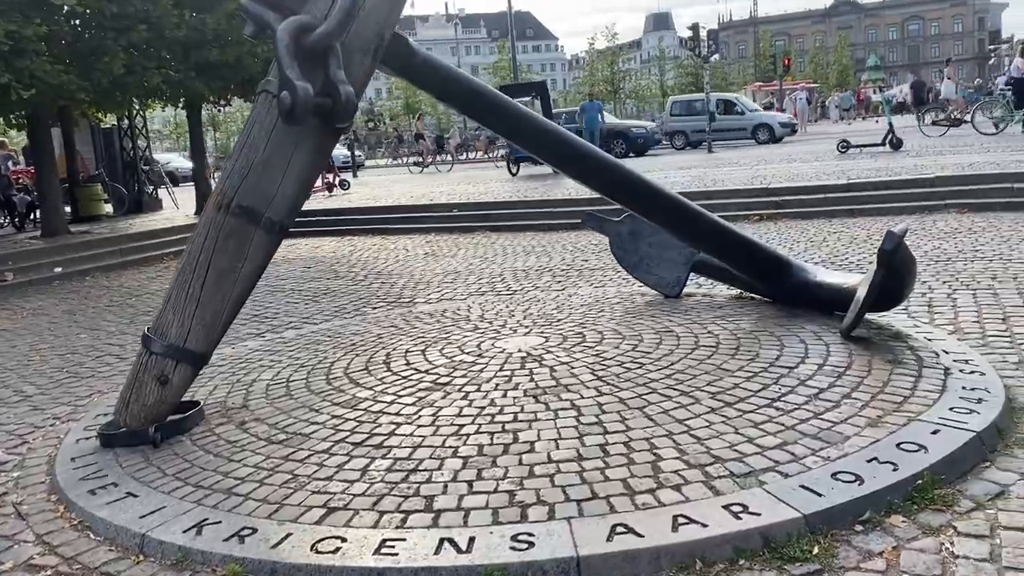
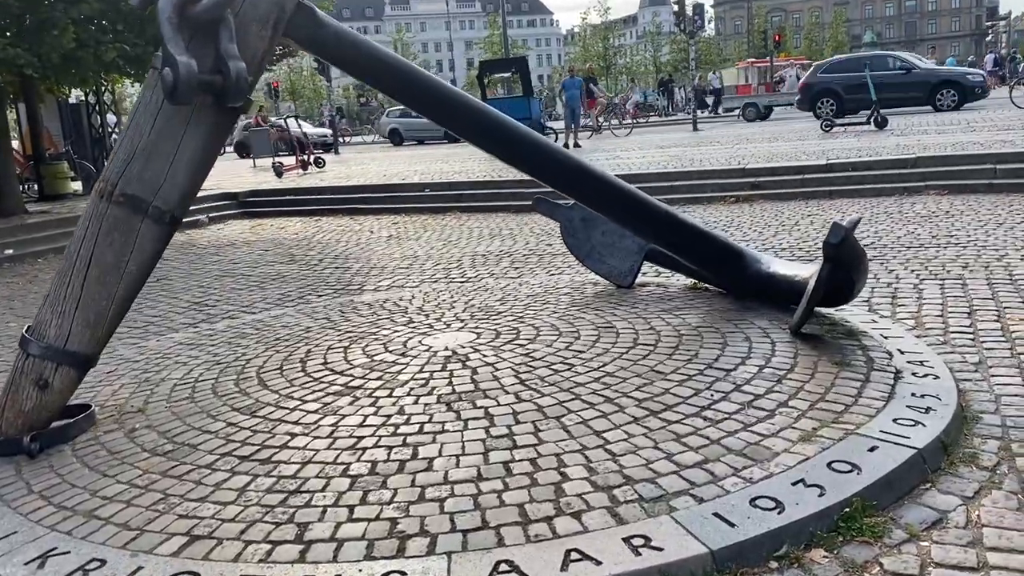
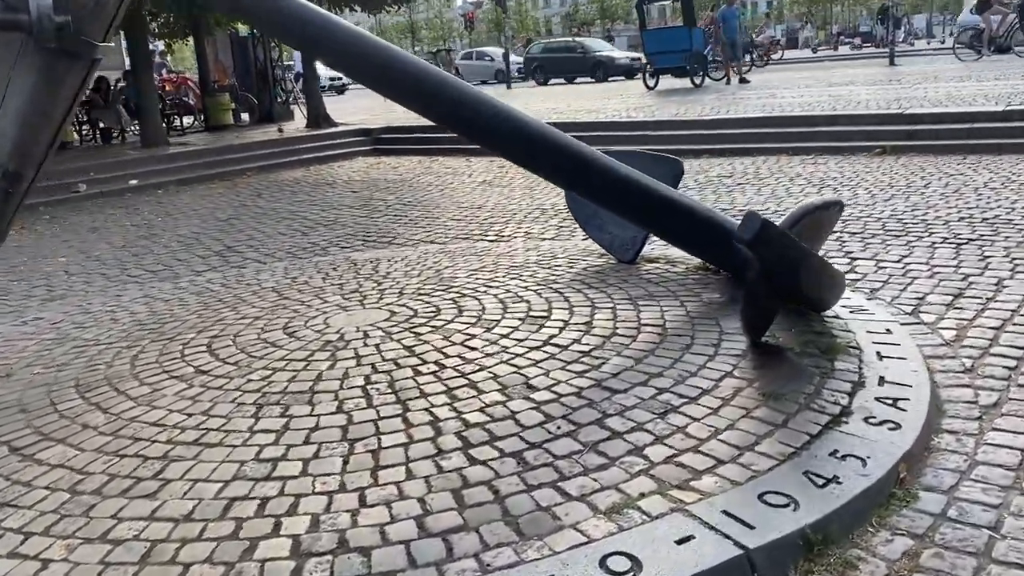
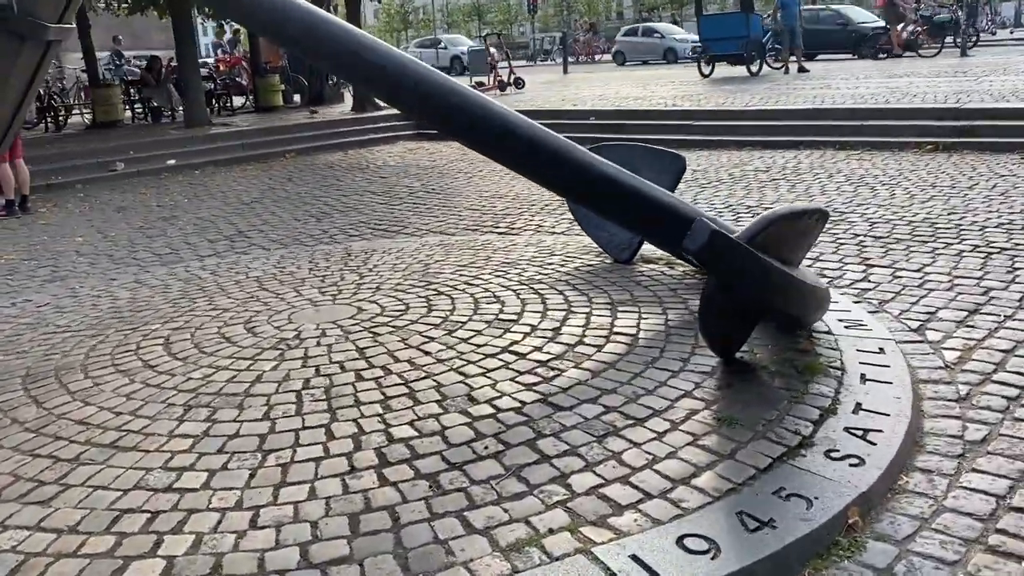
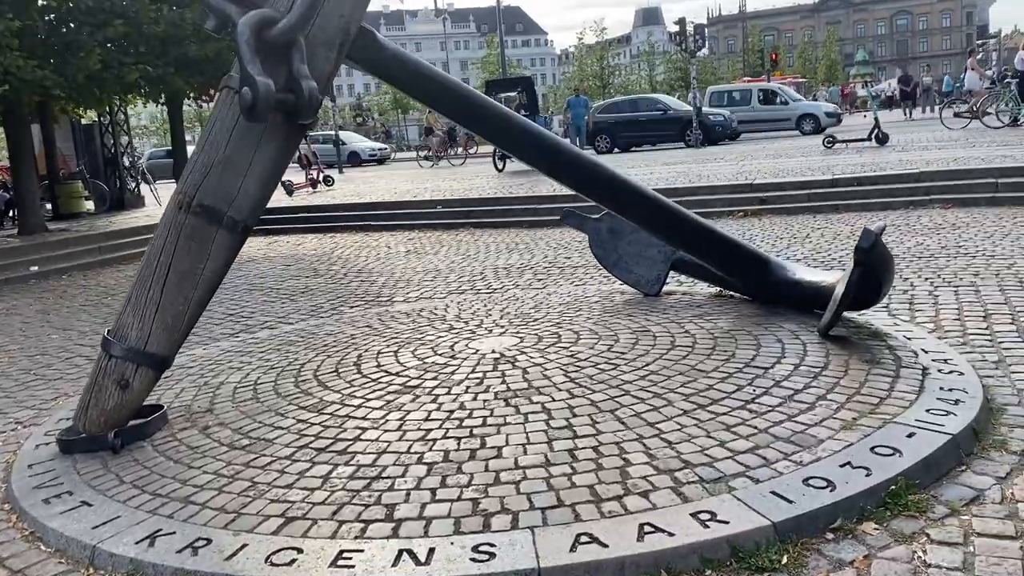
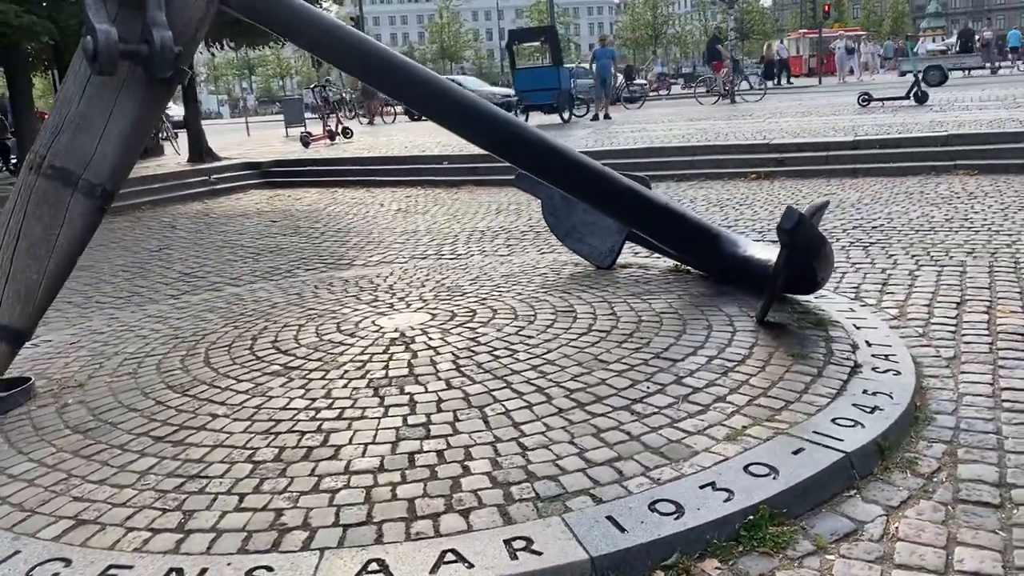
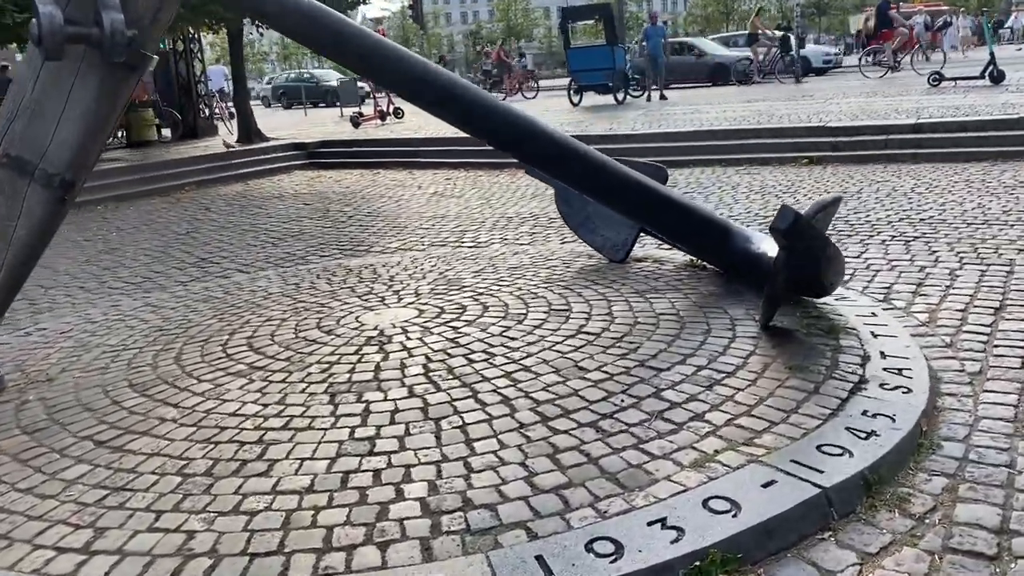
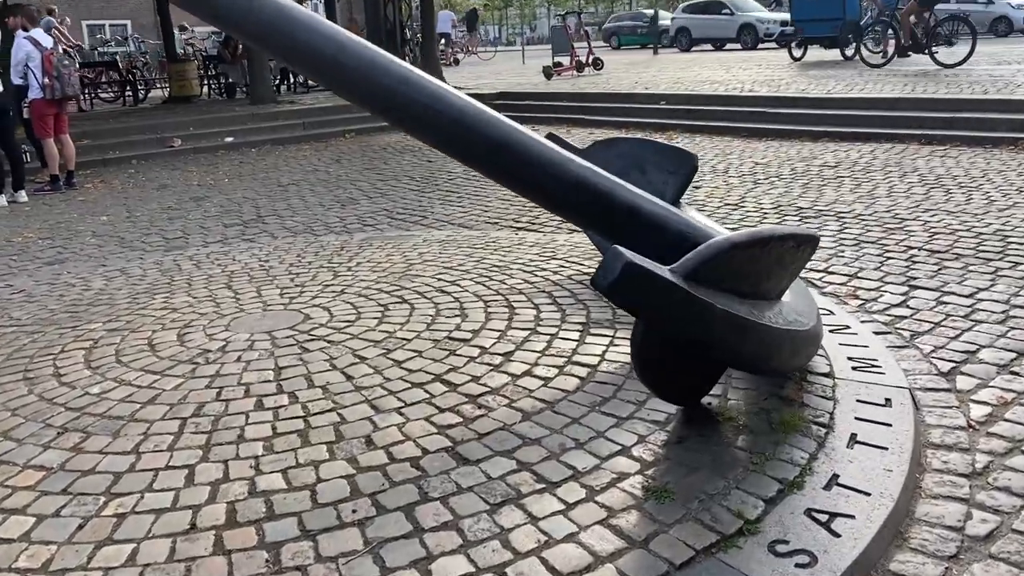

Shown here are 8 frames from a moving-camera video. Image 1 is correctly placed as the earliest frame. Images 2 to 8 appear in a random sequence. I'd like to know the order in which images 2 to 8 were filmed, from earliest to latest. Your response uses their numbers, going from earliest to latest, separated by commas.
5, 2, 6, 7, 3, 4, 8
